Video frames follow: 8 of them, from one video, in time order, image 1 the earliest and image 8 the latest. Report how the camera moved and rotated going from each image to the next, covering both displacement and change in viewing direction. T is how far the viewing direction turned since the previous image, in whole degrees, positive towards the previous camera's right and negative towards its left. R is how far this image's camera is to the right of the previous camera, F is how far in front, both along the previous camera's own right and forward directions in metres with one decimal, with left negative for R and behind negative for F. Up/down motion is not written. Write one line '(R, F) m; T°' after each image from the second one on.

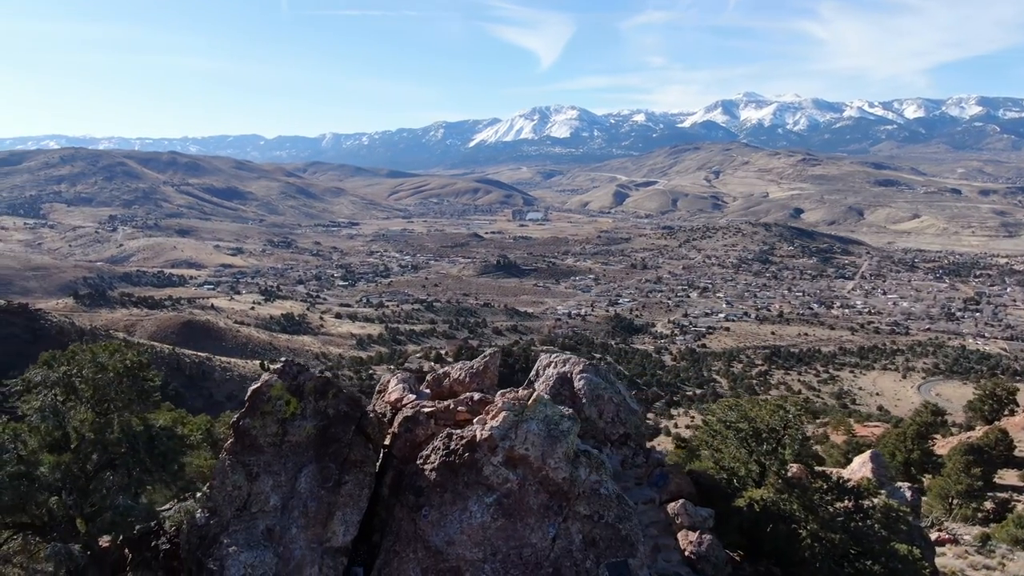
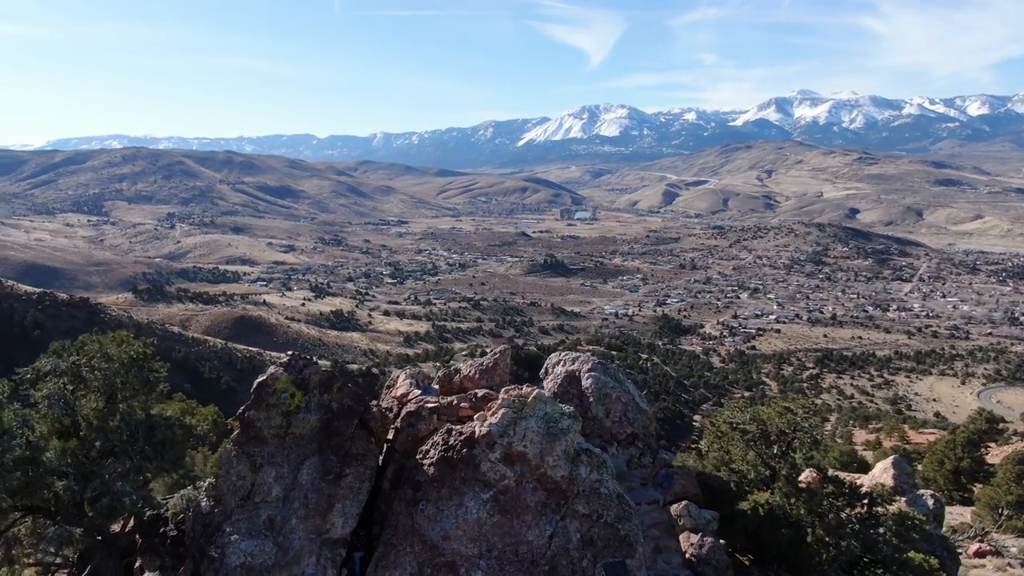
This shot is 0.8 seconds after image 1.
(+0.8, 0.0) m; -4°
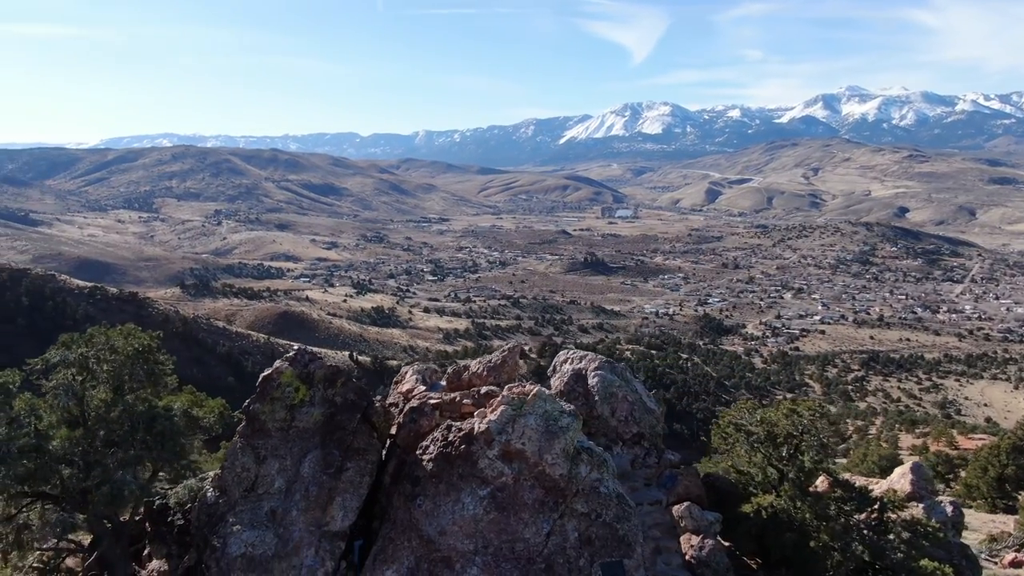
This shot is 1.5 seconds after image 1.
(+0.7, 0.0) m; -3°
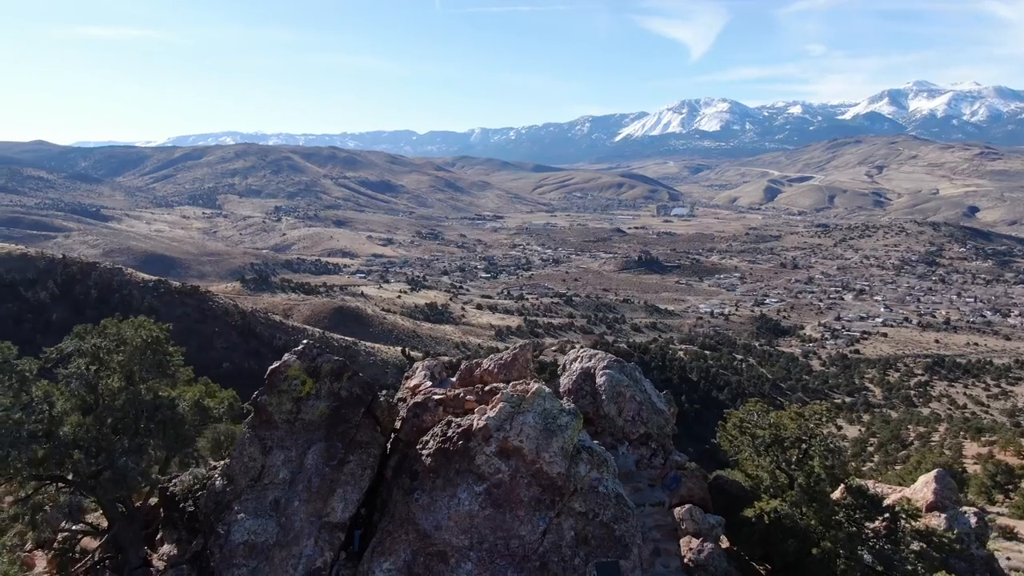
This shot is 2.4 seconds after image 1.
(+1.0, 0.0) m; -4°
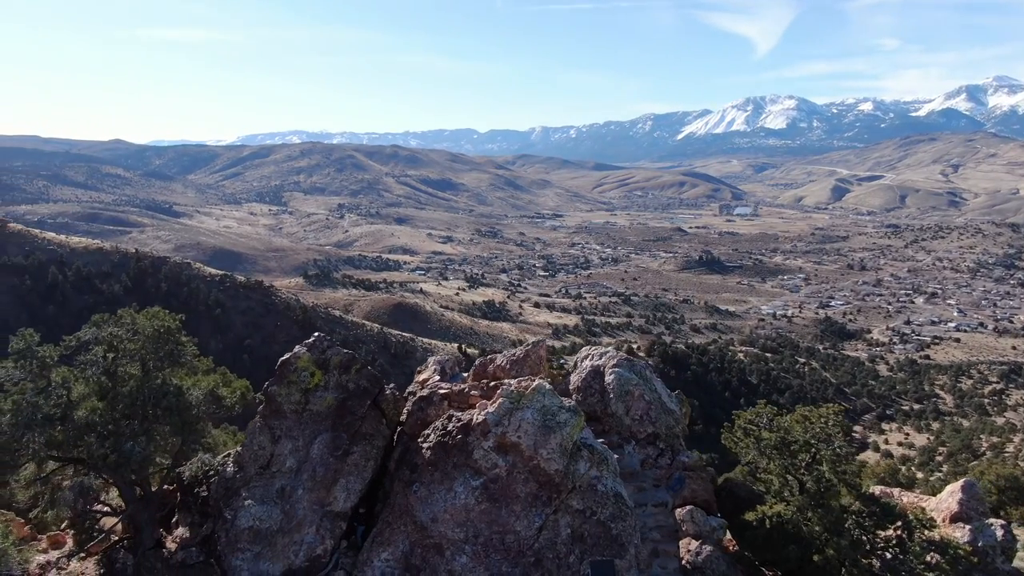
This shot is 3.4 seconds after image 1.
(+1.0, 0.0) m; -4°
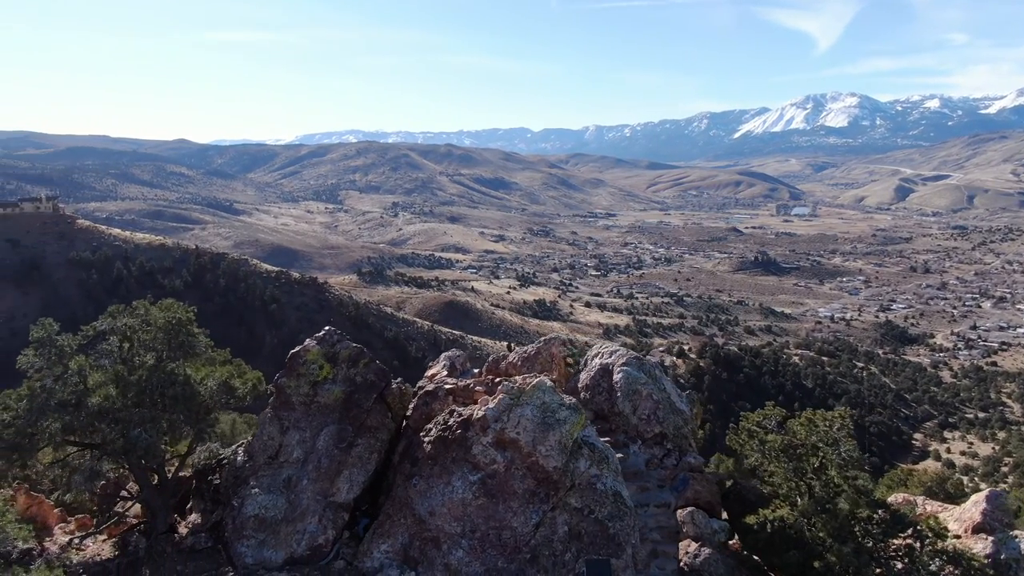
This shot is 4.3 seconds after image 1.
(+0.9, 0.0) m; -4°
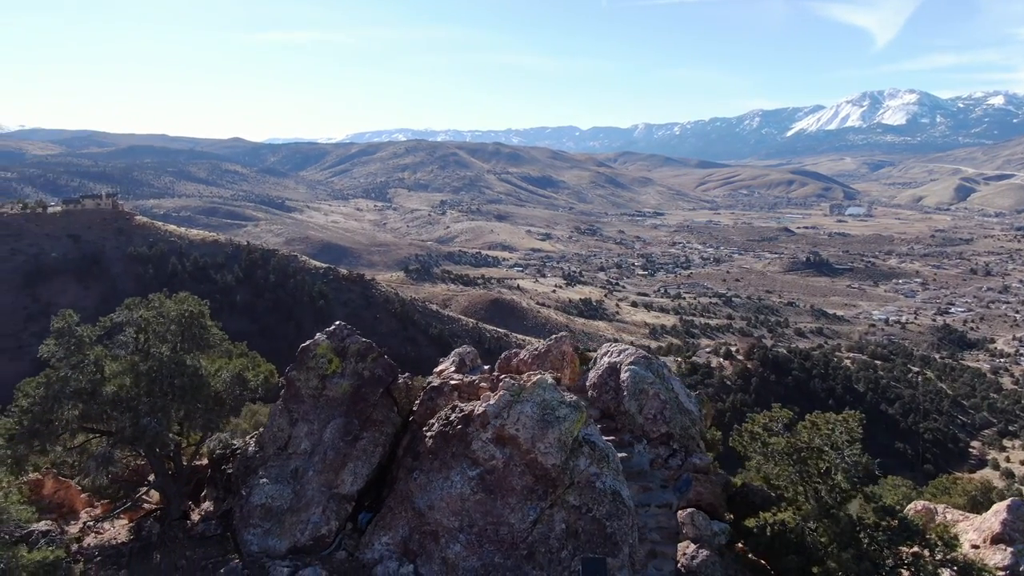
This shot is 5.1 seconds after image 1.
(+0.8, 0.0) m; -4°
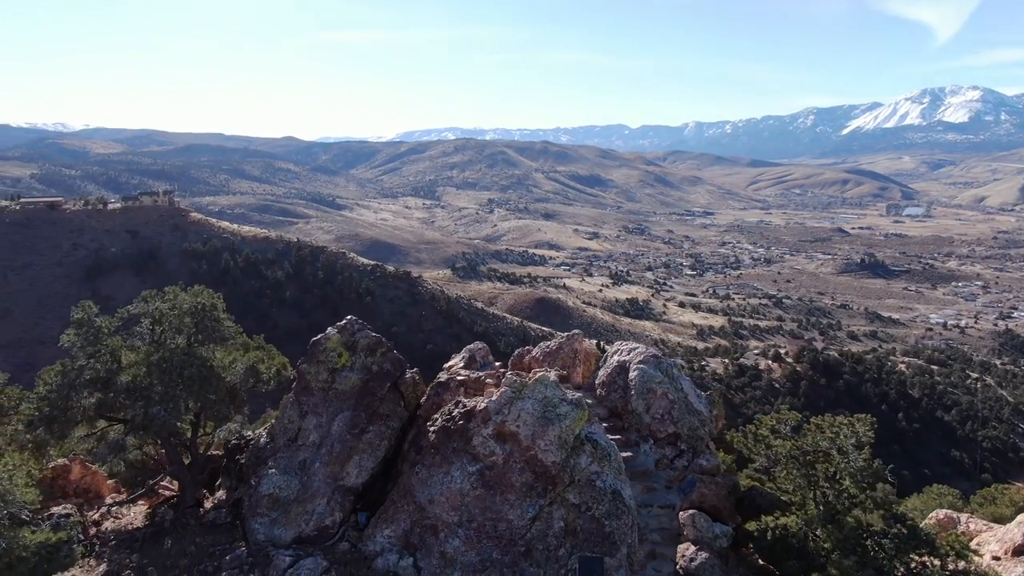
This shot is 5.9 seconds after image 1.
(+0.8, 0.0) m; -4°
